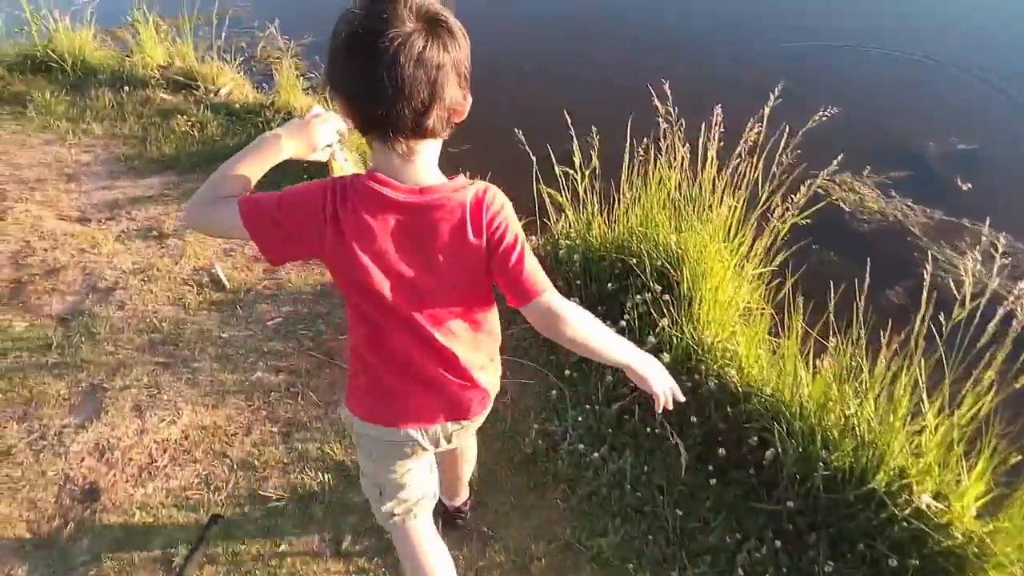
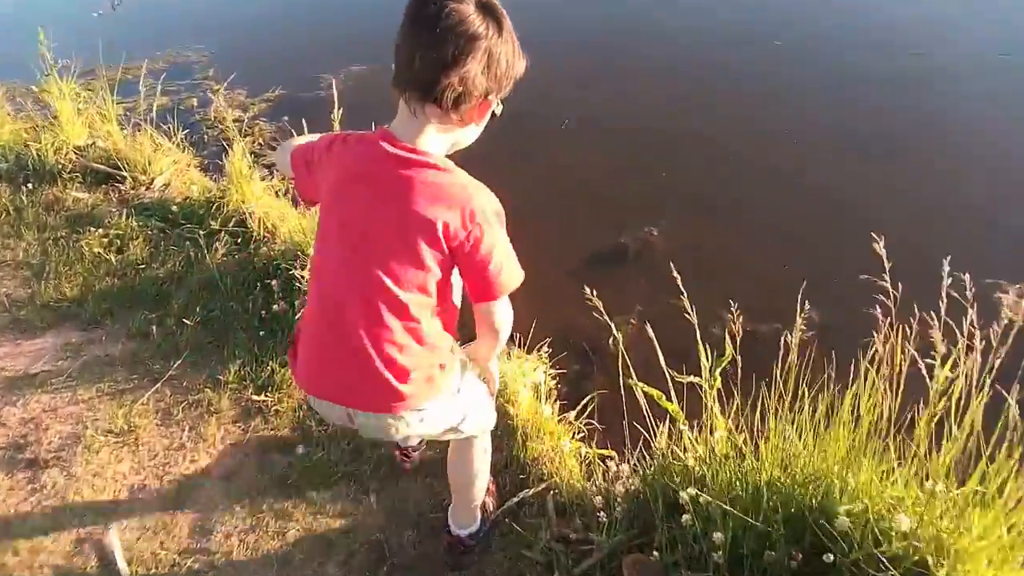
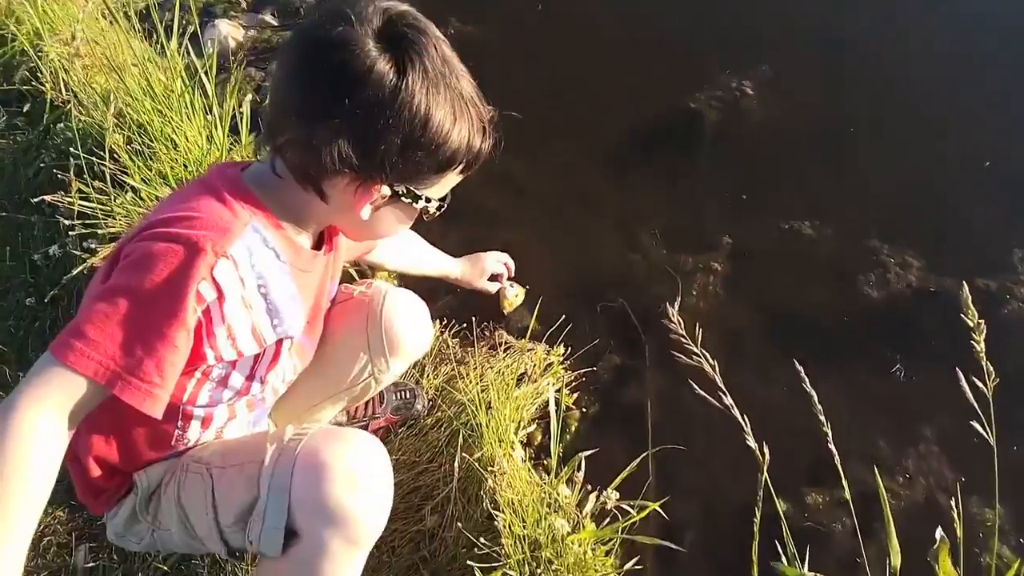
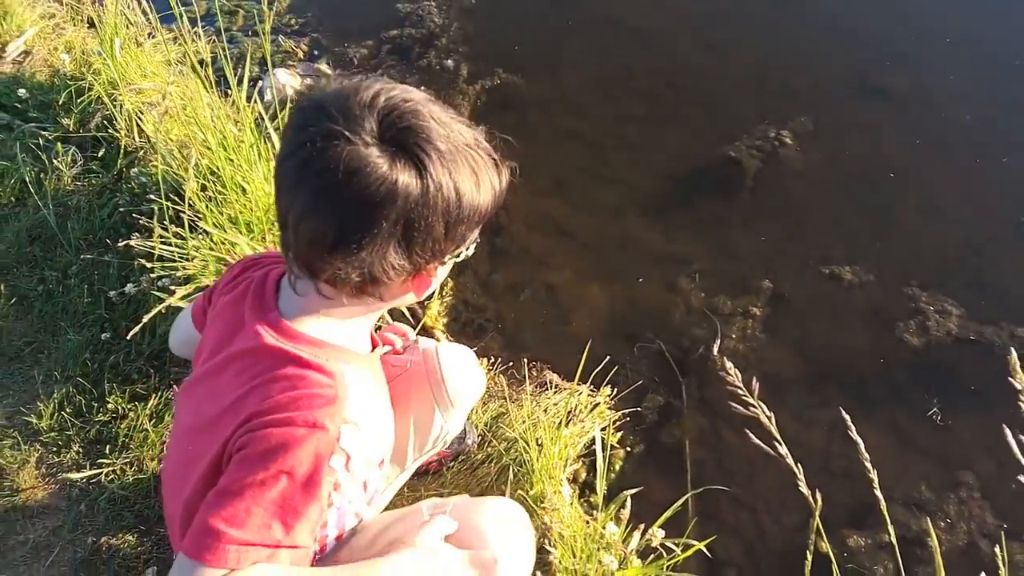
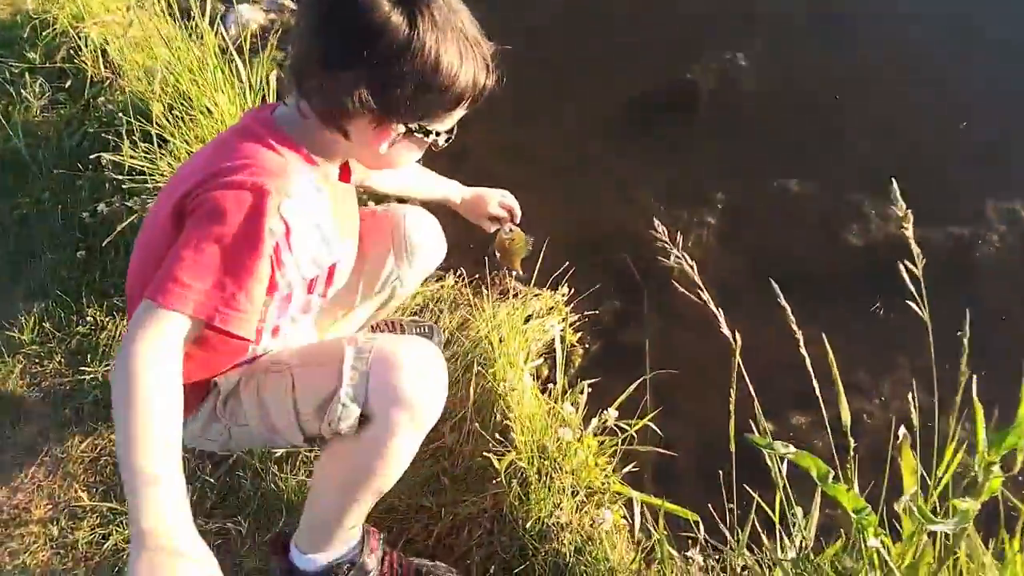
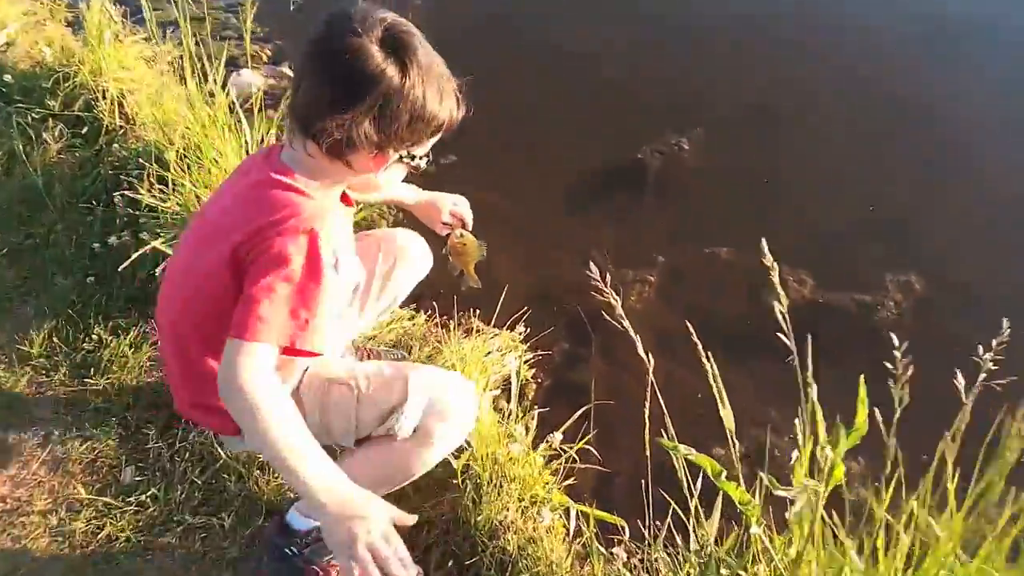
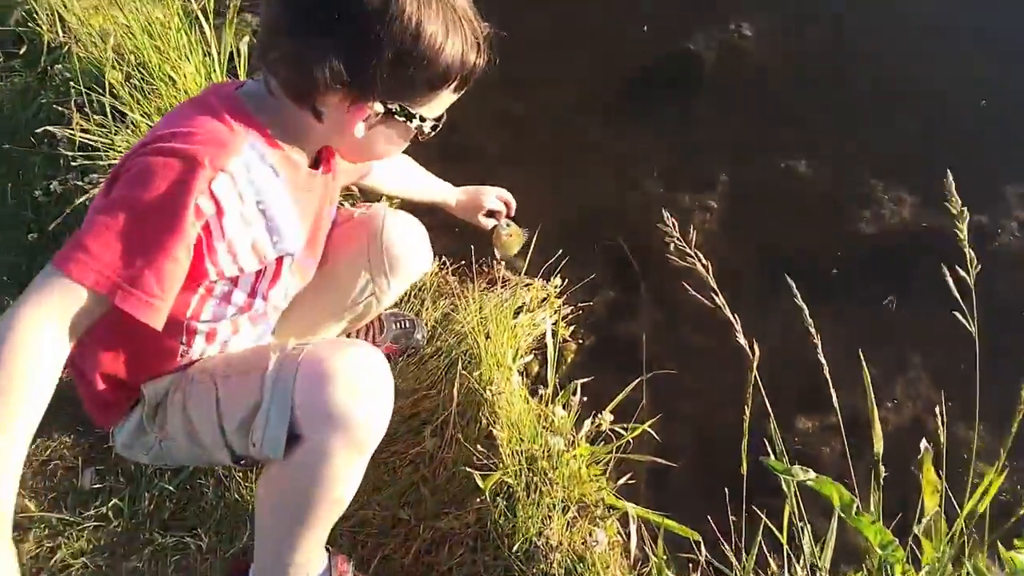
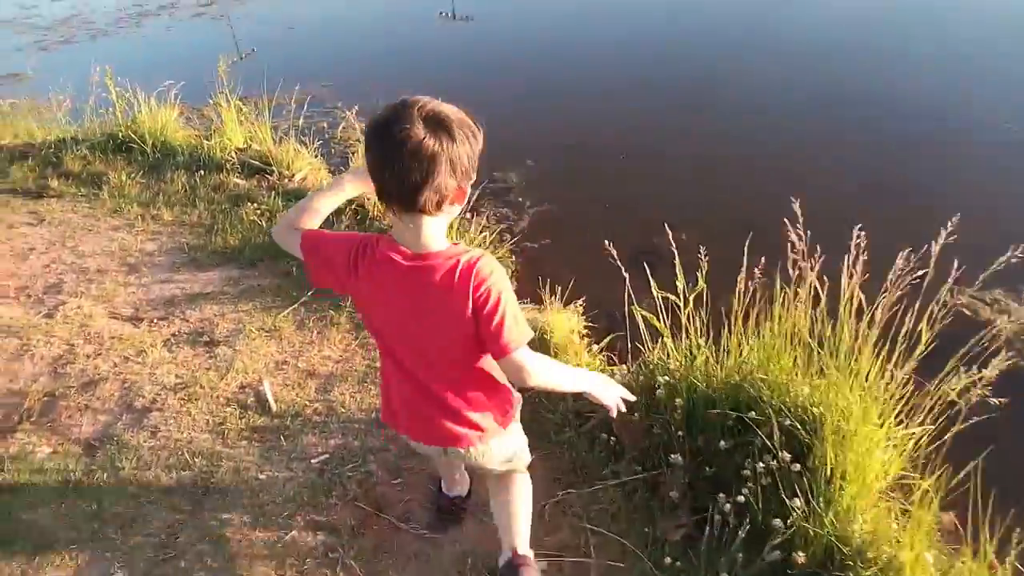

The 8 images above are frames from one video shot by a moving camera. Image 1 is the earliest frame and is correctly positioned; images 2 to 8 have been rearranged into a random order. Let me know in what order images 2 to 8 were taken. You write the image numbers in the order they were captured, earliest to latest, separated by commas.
8, 2, 6, 5, 7, 3, 4
